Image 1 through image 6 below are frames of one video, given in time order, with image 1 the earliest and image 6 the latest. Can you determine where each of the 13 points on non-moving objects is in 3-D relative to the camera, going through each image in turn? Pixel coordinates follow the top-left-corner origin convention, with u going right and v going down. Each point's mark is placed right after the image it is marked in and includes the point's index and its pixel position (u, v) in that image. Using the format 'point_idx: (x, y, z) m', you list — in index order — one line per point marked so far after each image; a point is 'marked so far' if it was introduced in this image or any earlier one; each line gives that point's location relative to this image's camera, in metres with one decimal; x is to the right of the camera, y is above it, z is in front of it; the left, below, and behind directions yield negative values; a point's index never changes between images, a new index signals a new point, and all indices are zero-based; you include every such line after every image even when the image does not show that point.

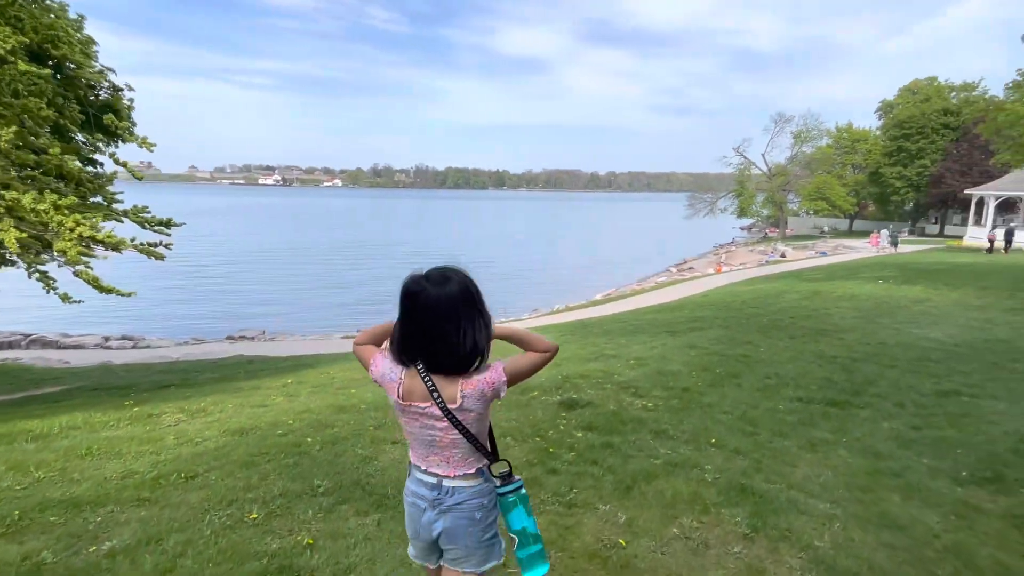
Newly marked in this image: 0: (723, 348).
0: (+3.3, -0.9, +9.0) m
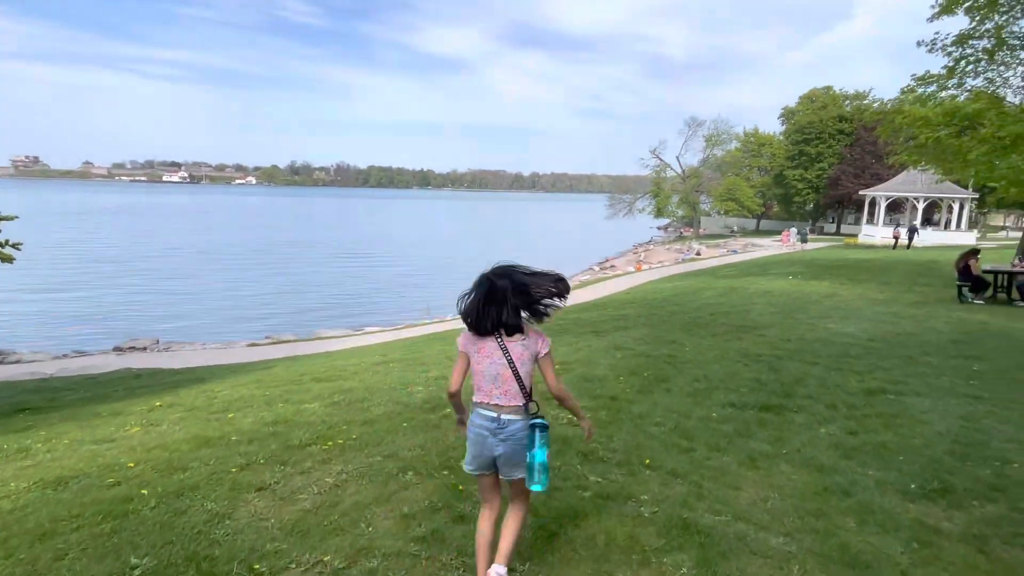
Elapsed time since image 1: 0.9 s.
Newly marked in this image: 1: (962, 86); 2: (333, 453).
0: (+2.1, -0.9, +8.7) m
1: (+13.5, +6.1, +17.4) m
2: (-1.2, -1.1, +4.0) m
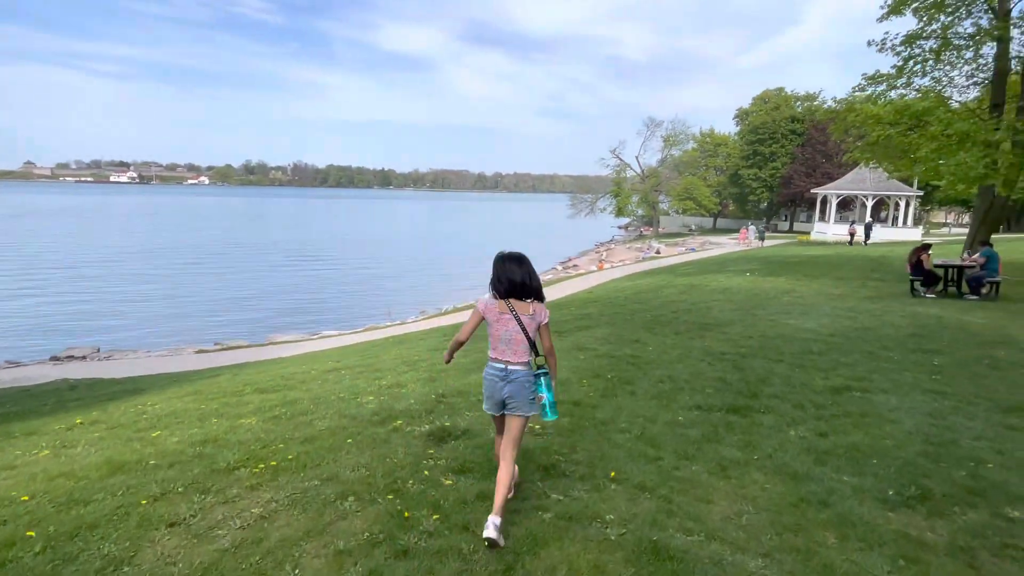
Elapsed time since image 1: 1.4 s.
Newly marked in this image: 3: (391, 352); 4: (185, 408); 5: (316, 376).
0: (+1.5, -0.9, +8.4) m
1: (+12.3, +6.3, +17.9) m
2: (-1.5, -1.2, +3.6) m
3: (-2.3, -1.2, +10.8) m
4: (-3.6, -1.3, +6.4) m
5: (-2.8, -1.3, +8.3) m
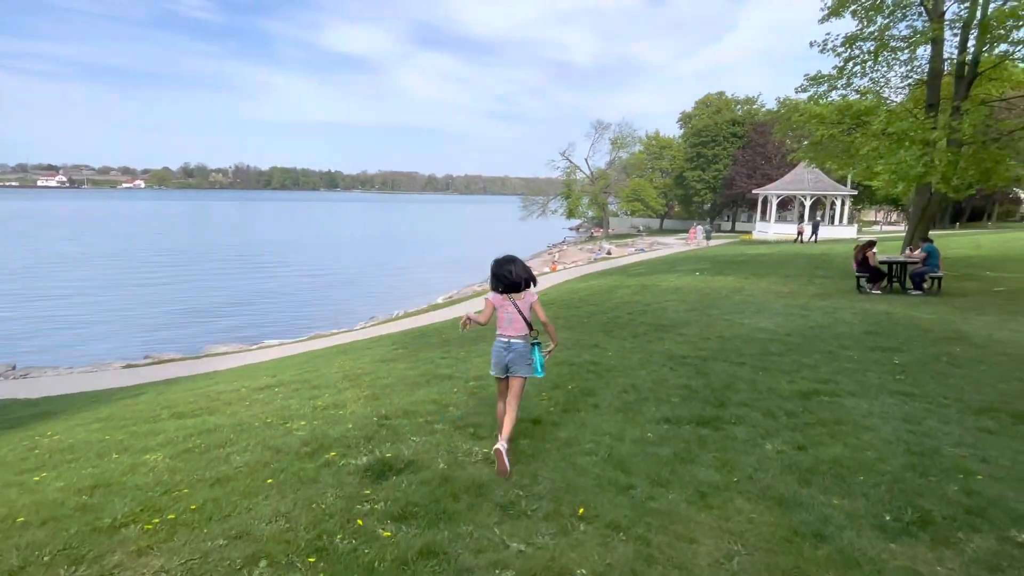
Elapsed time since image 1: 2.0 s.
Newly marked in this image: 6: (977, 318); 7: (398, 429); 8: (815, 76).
0: (+0.8, -0.9, +8.0) m
1: (+10.7, +6.4, +18.3) m
2: (-1.8, -1.2, +2.9) m
3: (-3.1, -1.3, +10.1) m
4: (-4.1, -1.5, +5.6) m
5: (-3.4, -1.4, +7.5) m
6: (+8.6, -0.6, +10.7) m
7: (-0.9, -1.1, +4.7) m
8: (+10.0, +7.0, +19.2) m
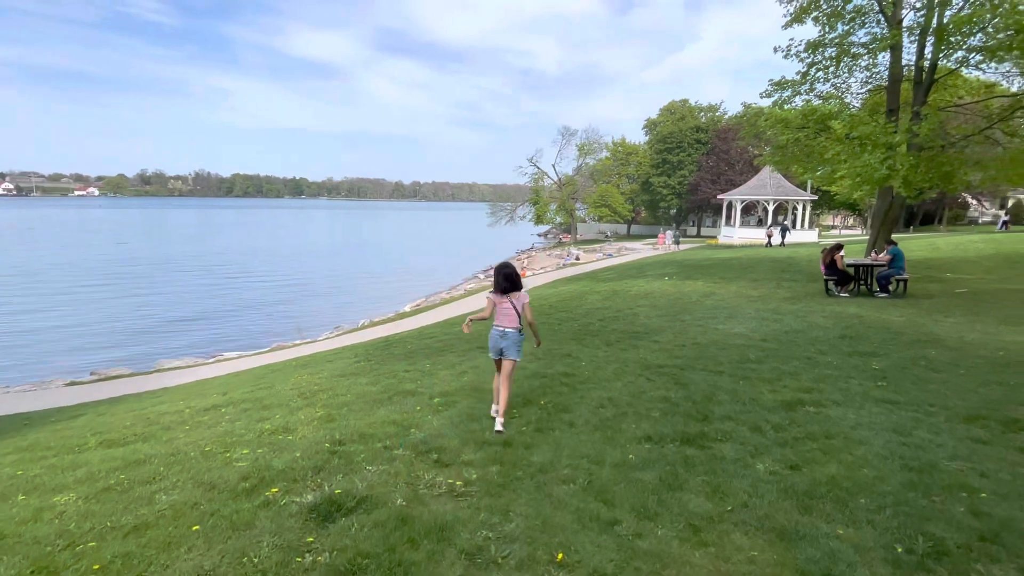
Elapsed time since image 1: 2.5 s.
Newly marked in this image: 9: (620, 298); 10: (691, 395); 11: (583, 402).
0: (+0.4, -1.0, +7.6) m
1: (+9.6, +6.3, +18.5) m
2: (-1.9, -1.3, +2.4) m
3: (-3.6, -1.5, +9.4) m
4: (-4.4, -1.6, +4.9) m
5: (-3.8, -1.5, +6.8) m
6: (+8.1, -0.6, +10.8) m
7: (-1.2, -1.2, +4.2) m
8: (+8.9, +6.9, +19.3) m
9: (+3.1, -0.3, +16.6) m
10: (+1.8, -1.1, +5.8) m
11: (+0.7, -1.1, +5.6) m
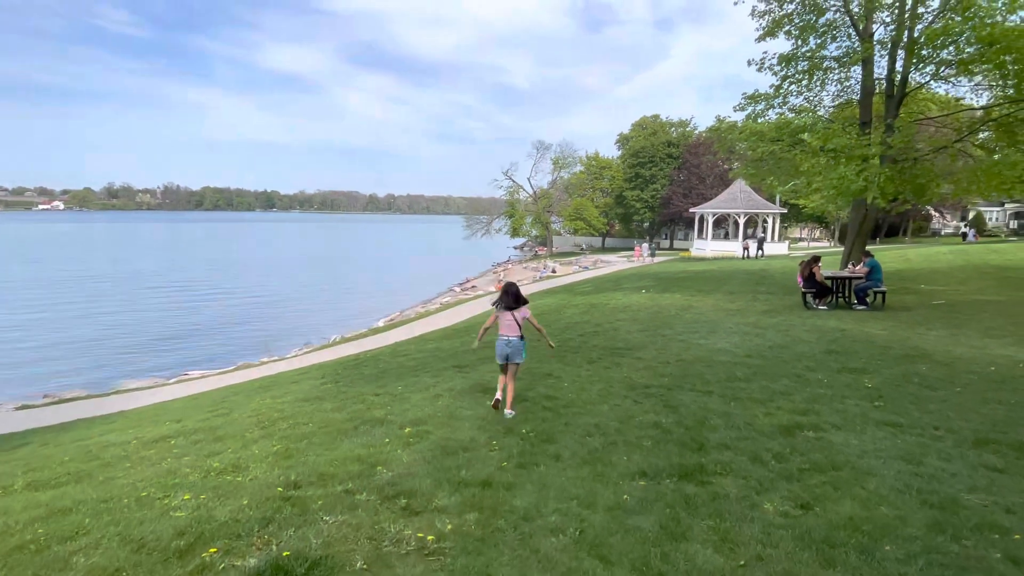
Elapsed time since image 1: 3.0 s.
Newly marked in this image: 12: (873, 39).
0: (+0.1, -1.2, +7.1) m
1: (+8.8, +5.9, +18.6) m
2: (-2.0, -1.4, +1.8) m
3: (-4.0, -1.8, +8.8) m
4: (-4.5, -1.8, +4.2) m
5: (-4.0, -1.8, +6.2) m
6: (+7.6, -0.8, +10.6) m
7: (-1.3, -1.4, +3.6) m
8: (+8.1, +6.4, +19.4) m
9: (+2.5, -0.7, +16.2) m
10: (+1.6, -1.2, +5.4) m
11: (+0.5, -1.3, +5.1) m
12: (+10.5, +7.2, +16.9) m
